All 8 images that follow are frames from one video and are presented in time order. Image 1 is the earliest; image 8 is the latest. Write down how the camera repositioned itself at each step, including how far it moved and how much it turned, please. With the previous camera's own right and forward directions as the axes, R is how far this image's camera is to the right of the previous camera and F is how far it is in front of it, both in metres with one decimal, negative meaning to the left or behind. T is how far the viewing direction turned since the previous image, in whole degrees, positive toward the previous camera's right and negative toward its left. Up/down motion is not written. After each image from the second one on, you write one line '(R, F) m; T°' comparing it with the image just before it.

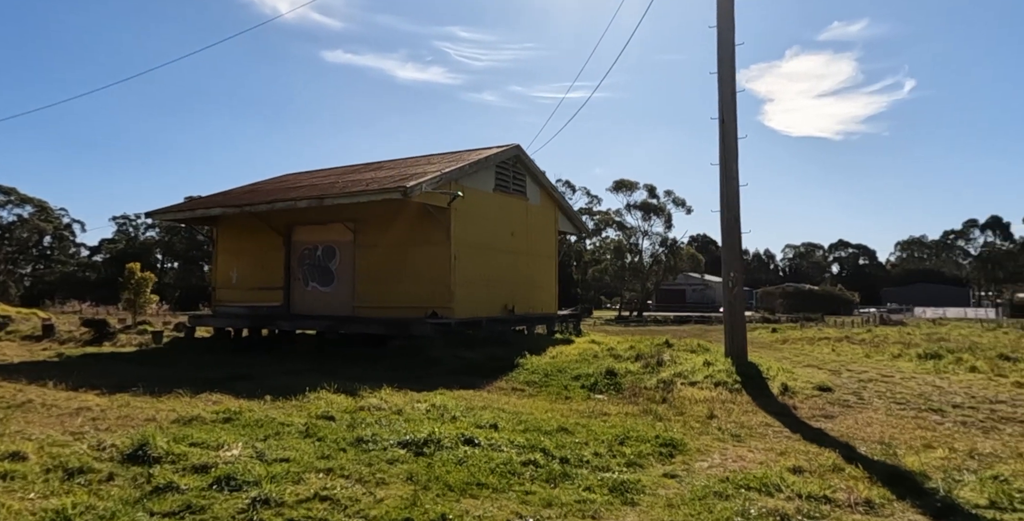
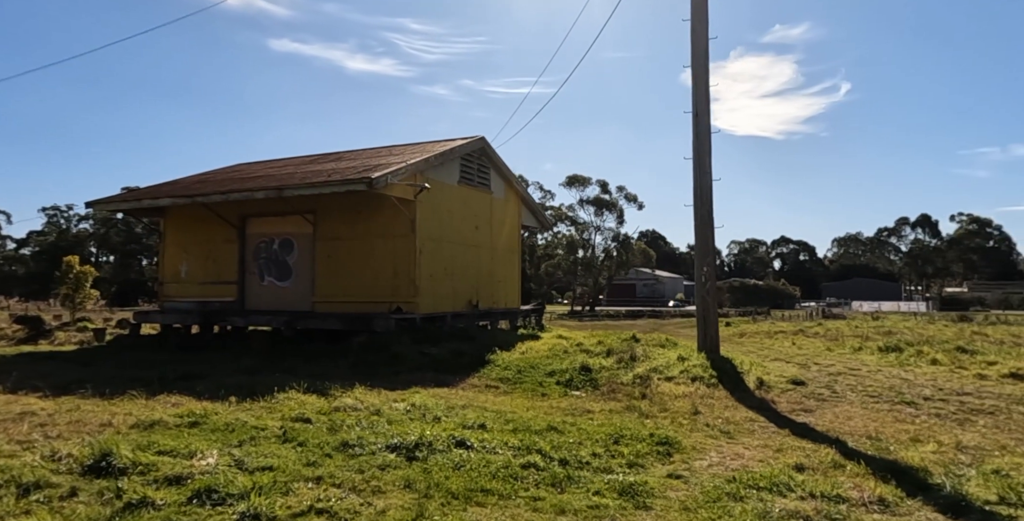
(-0.3, +0.2) m; +4°
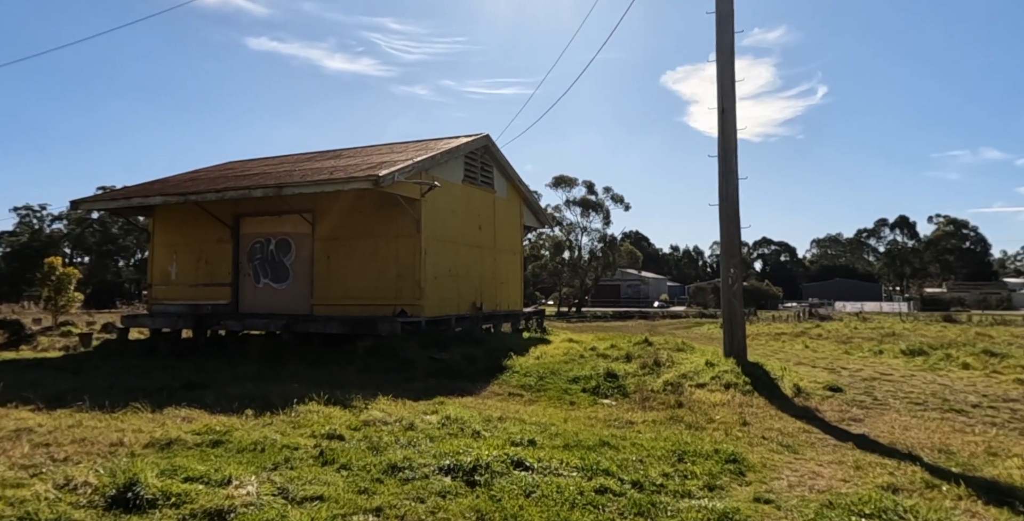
(-0.5, +0.4) m; +2°
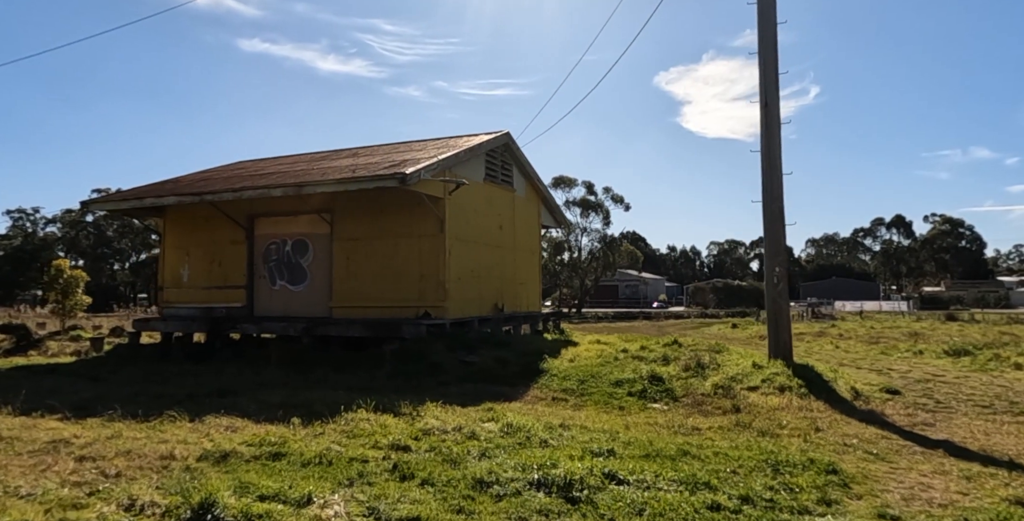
(-0.6, +0.3) m; 0°
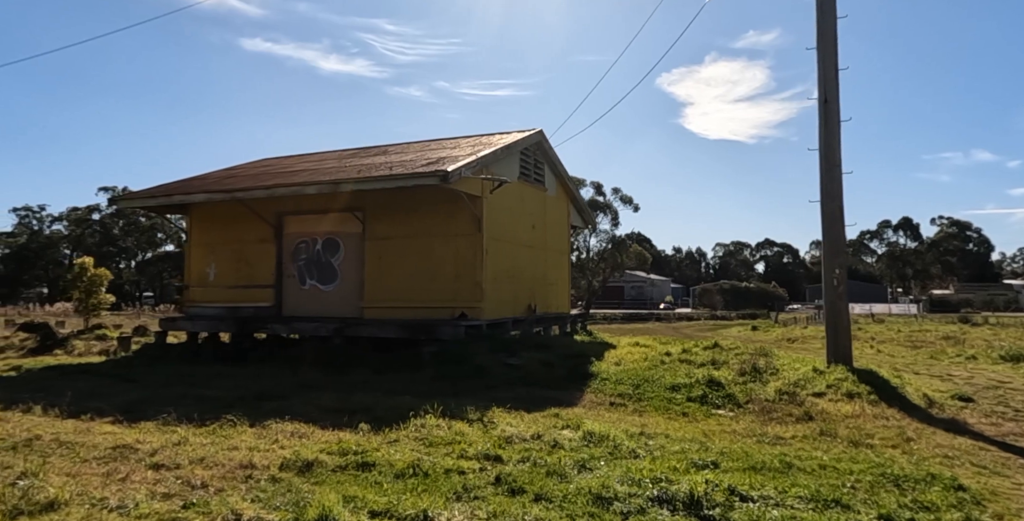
(-0.6, +0.2) m; 0°
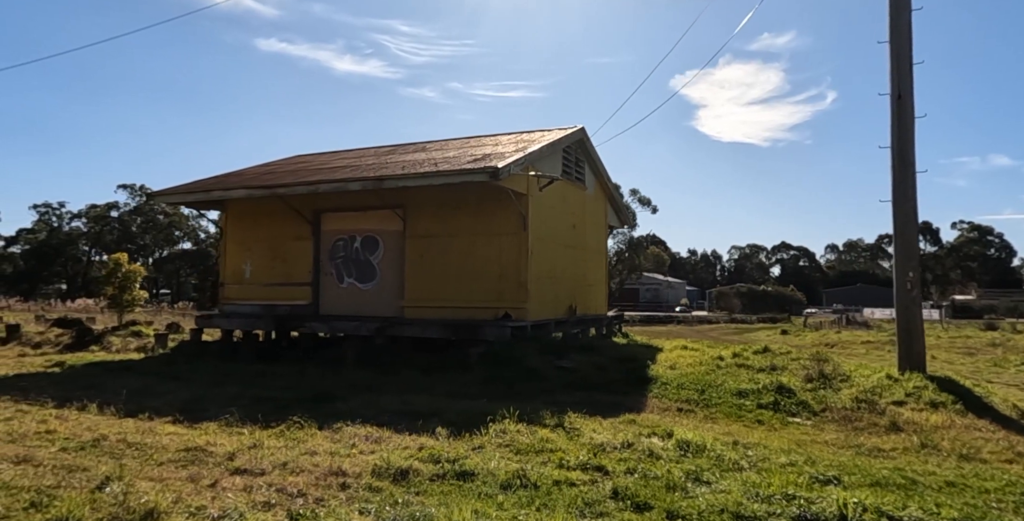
(-0.6, +0.3) m; -1°
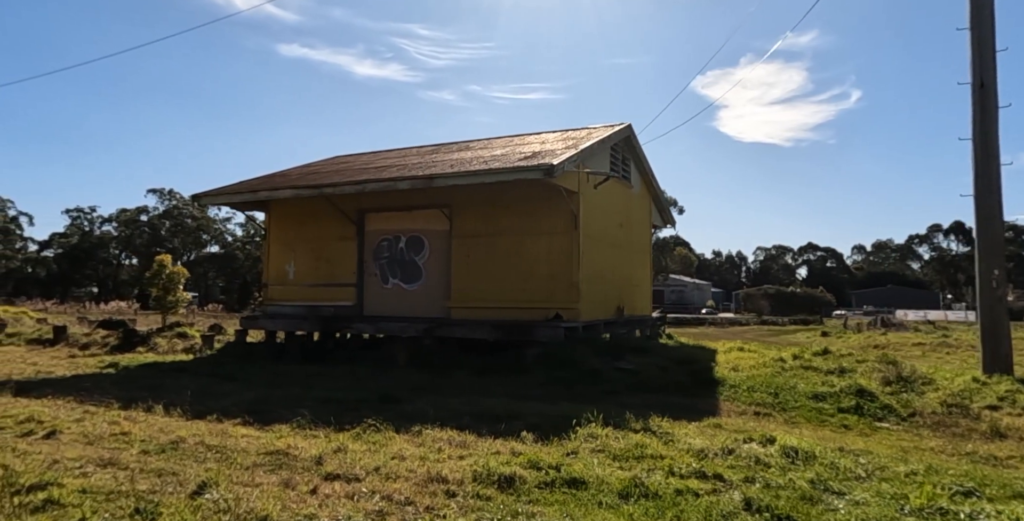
(-0.5, +0.2) m; -2°
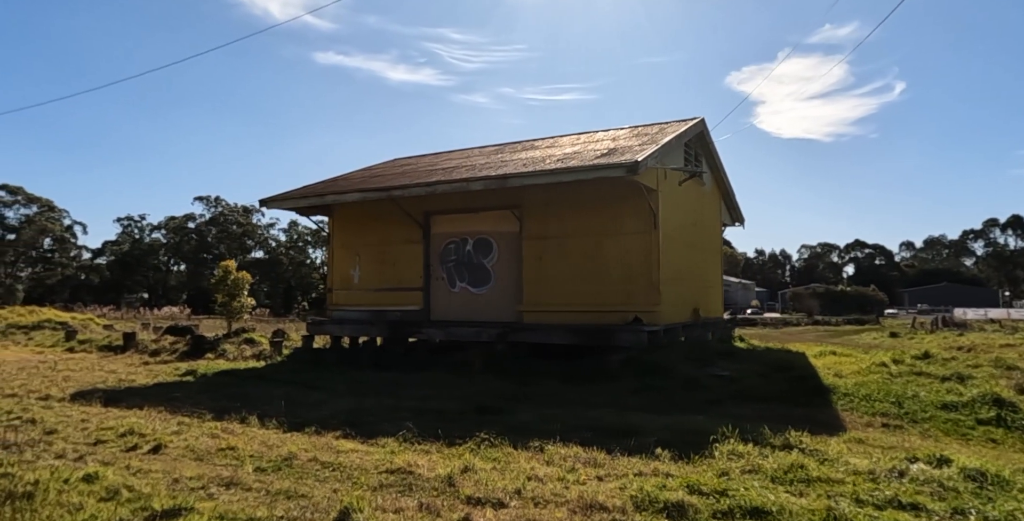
(-0.7, +0.4) m; -3°
